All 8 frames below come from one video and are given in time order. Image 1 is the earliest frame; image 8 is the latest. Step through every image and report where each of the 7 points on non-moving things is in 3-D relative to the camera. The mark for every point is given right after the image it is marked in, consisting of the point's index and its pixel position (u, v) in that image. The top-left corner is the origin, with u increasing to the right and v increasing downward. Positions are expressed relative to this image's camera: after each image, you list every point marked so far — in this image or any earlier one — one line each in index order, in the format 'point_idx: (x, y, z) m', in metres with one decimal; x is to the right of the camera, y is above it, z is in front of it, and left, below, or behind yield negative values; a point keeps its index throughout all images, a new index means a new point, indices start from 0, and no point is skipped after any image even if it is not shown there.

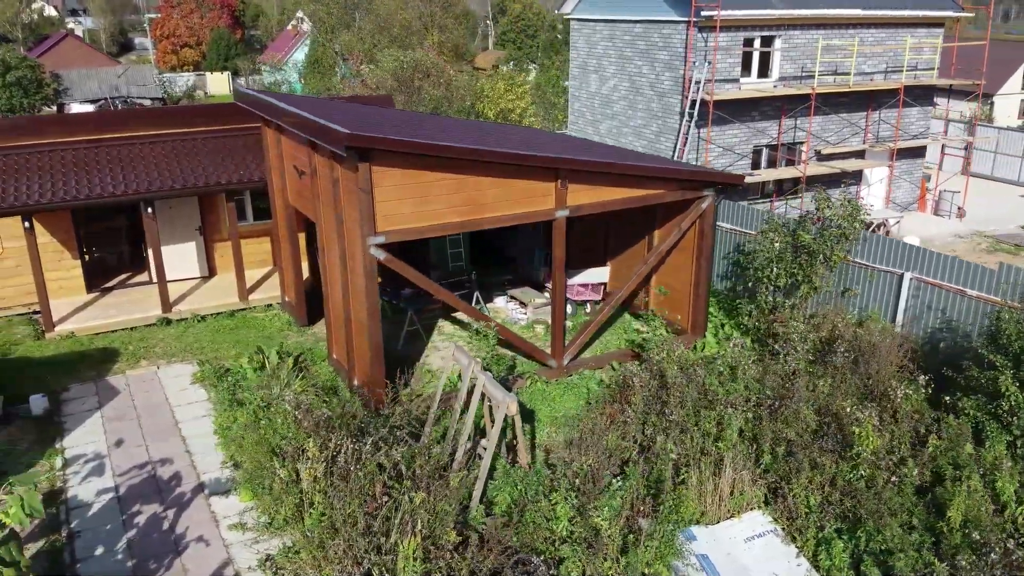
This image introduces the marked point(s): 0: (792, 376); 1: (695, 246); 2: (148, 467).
0: (+2.4, -0.7, +7.6) m
1: (+1.9, +0.4, +9.3) m
2: (-2.9, -1.4, +7.2) m
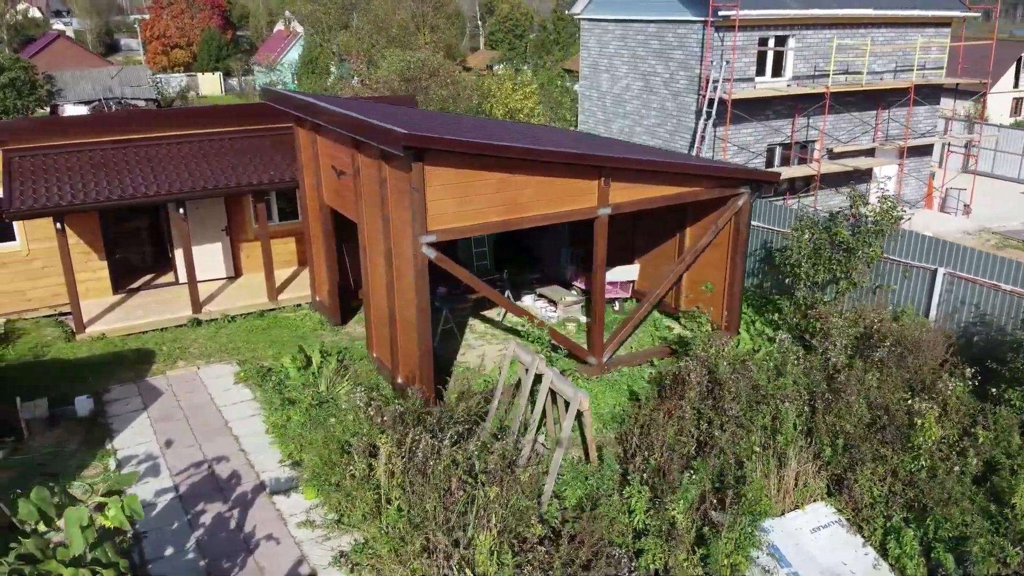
0: (+2.8, -0.7, +7.8) m
1: (+2.3, +0.5, +9.4) m
2: (-2.4, -1.4, +7.2) m
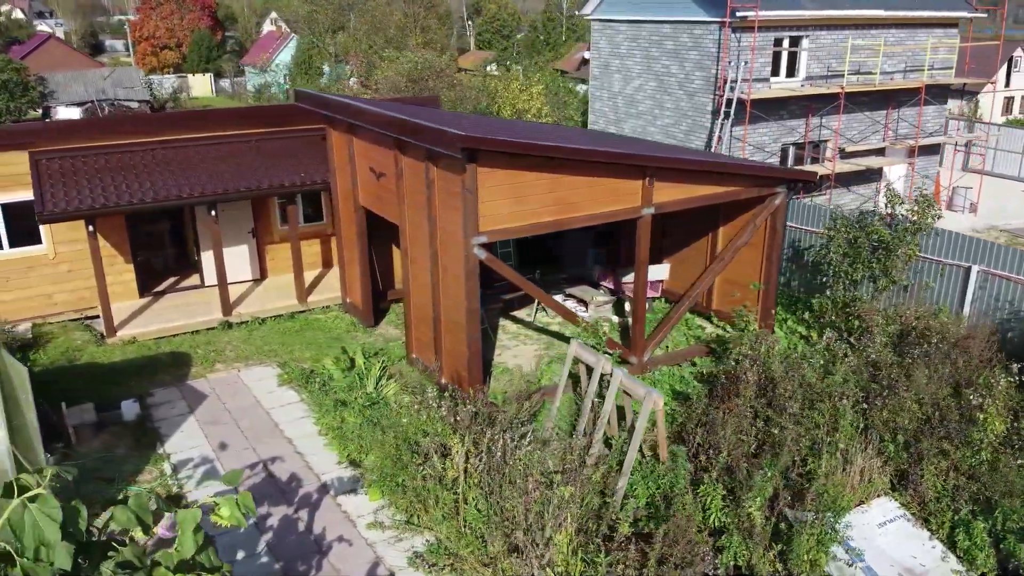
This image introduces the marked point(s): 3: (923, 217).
0: (+3.2, -0.7, +7.9) m
1: (+2.7, +0.5, +9.5) m
2: (-2.0, -1.4, +7.2) m
3: (+4.1, +0.7, +9.1) m
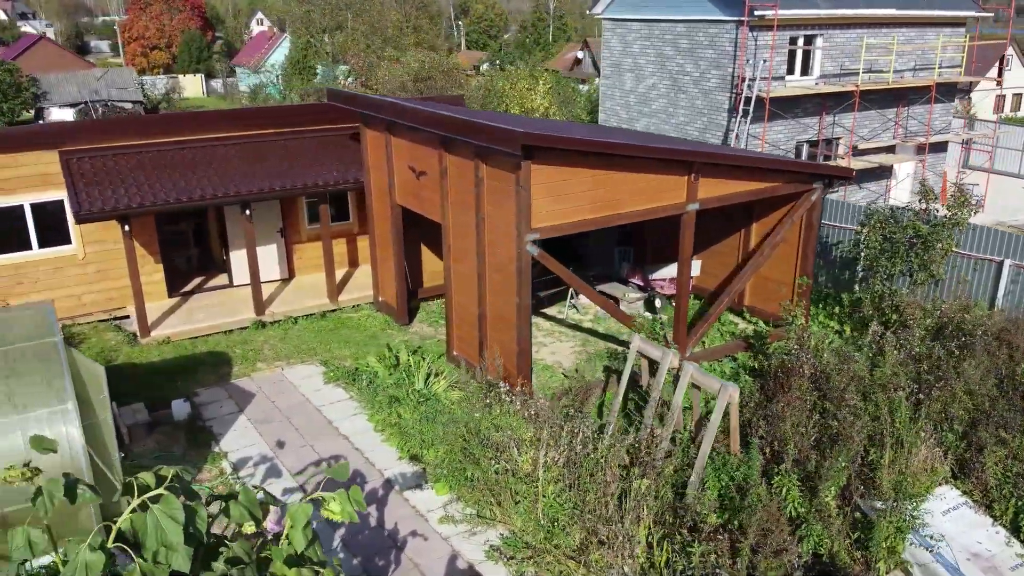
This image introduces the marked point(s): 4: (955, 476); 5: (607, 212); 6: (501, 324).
0: (+3.7, -0.6, +8.0) m
1: (+3.1, +0.5, +9.6) m
2: (-1.5, -1.4, +7.2) m
3: (+4.5, +0.8, +9.2) m
4: (+3.3, -1.4, +6.7) m
5: (+0.9, +0.7, +8.2) m
6: (-0.1, -0.3, +8.4) m
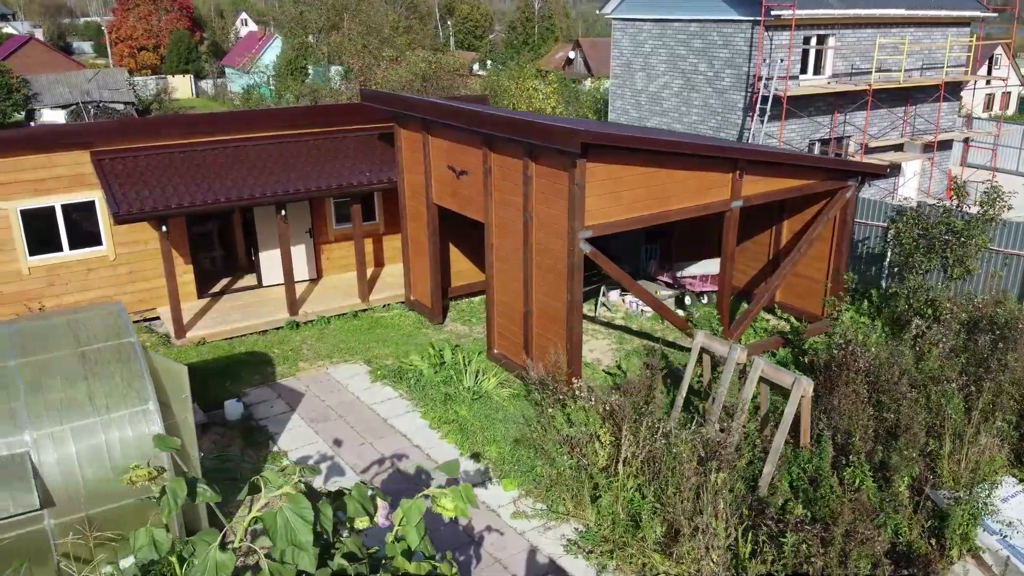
0: (+4.2, -0.6, +8.1) m
1: (+3.5, +0.6, +9.8) m
2: (-1.0, -1.4, +7.2) m
3: (+4.9, +0.8, +9.4) m
4: (+3.8, -1.3, +6.9) m
5: (+1.3, +0.7, +8.2) m
6: (+0.3, -0.3, +8.4) m
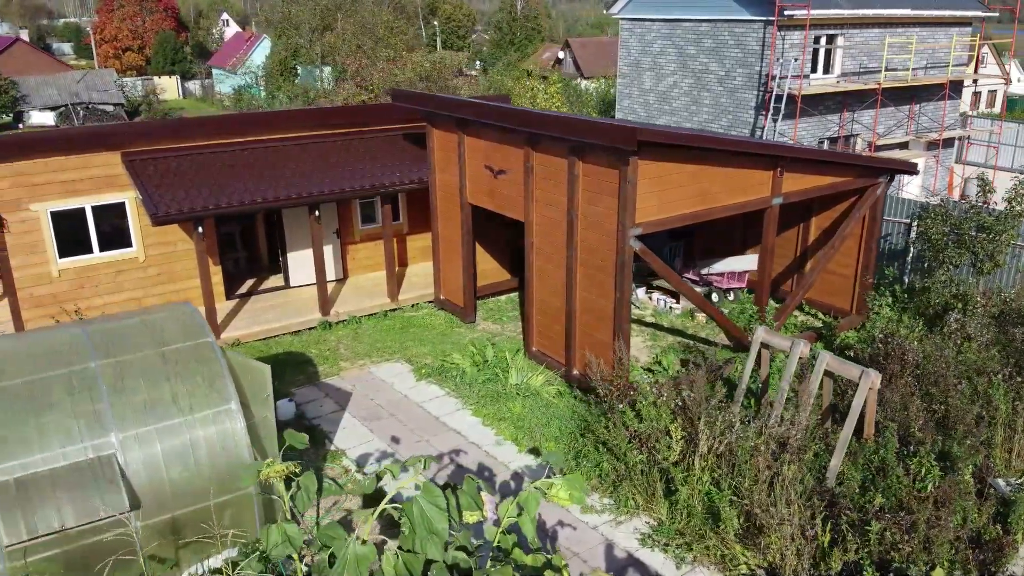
0: (+4.6, -0.5, +8.3) m
1: (+3.9, +0.6, +10.0) m
2: (-0.5, -1.4, +7.2) m
3: (+5.3, +0.9, +9.6) m
4: (+4.3, -1.3, +7.0) m
5: (+1.7, +0.8, +8.3) m
6: (+0.8, -0.3, +8.5) m
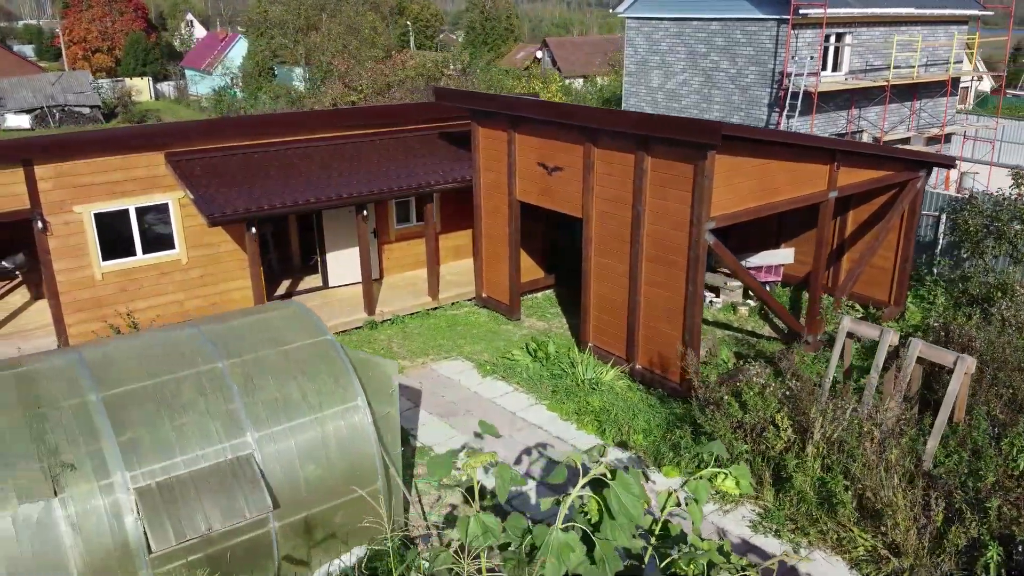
0: (+5.3, -0.4, +8.6) m
1: (+4.4, +0.7, +10.2) m
2: (+0.2, -1.3, +7.3) m
3: (+5.9, +1.0, +9.9) m
4: (+5.0, -1.2, +7.3) m
5: (+2.4, +0.8, +8.5) m
6: (+1.4, -0.2, +8.6) m
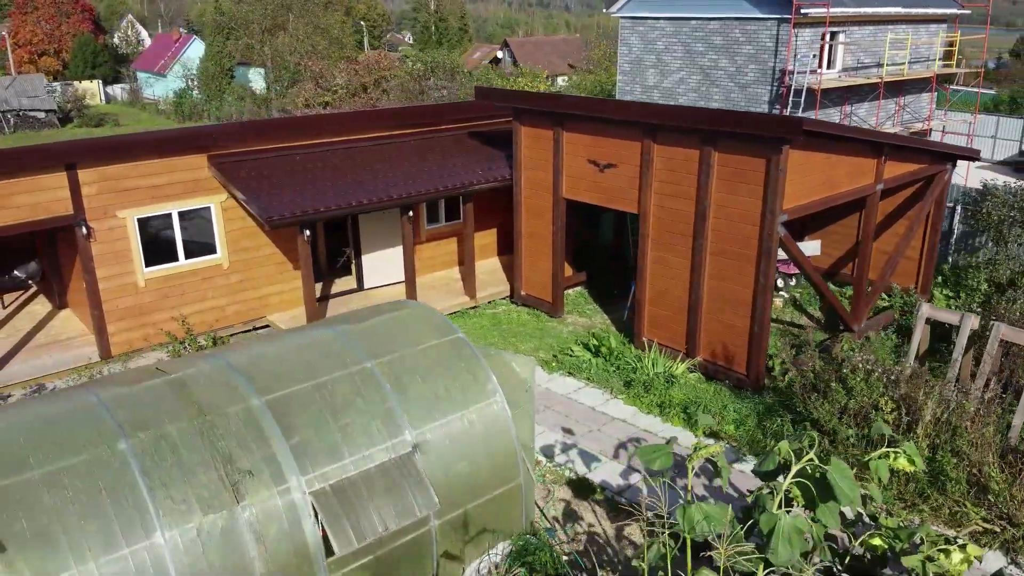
0: (+5.9, -0.2, +9.1) m
1: (+4.9, +0.9, +10.6) m
2: (+1.0, -1.3, +7.4) m
3: (+6.4, +1.2, +10.5) m
4: (+5.7, -1.0, +7.8) m
5: (+3.0, +0.9, +8.8) m
6: (+2.1, -0.2, +8.8) m
